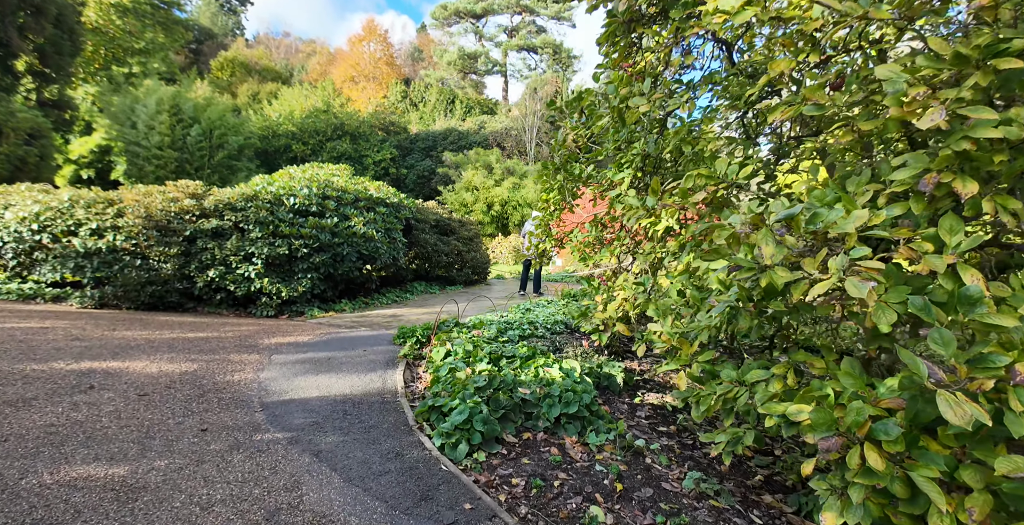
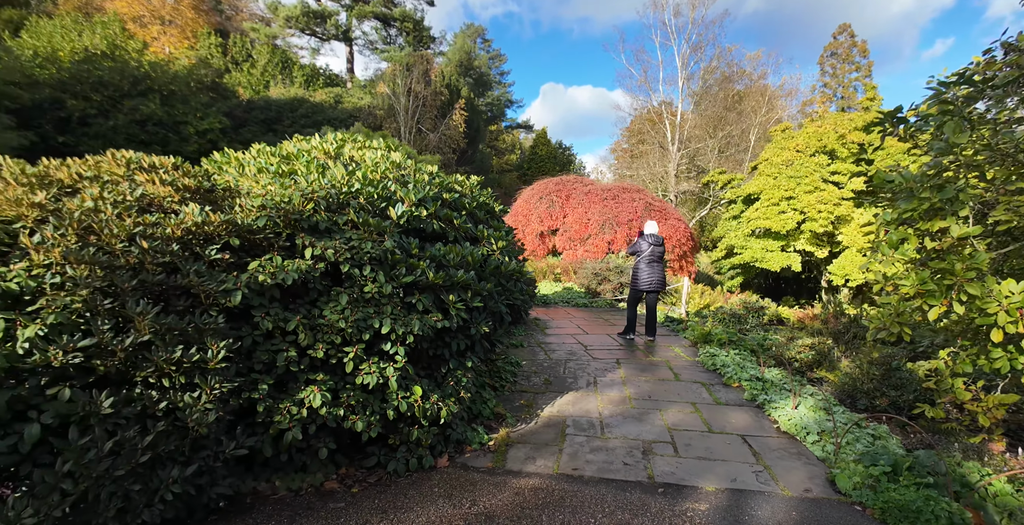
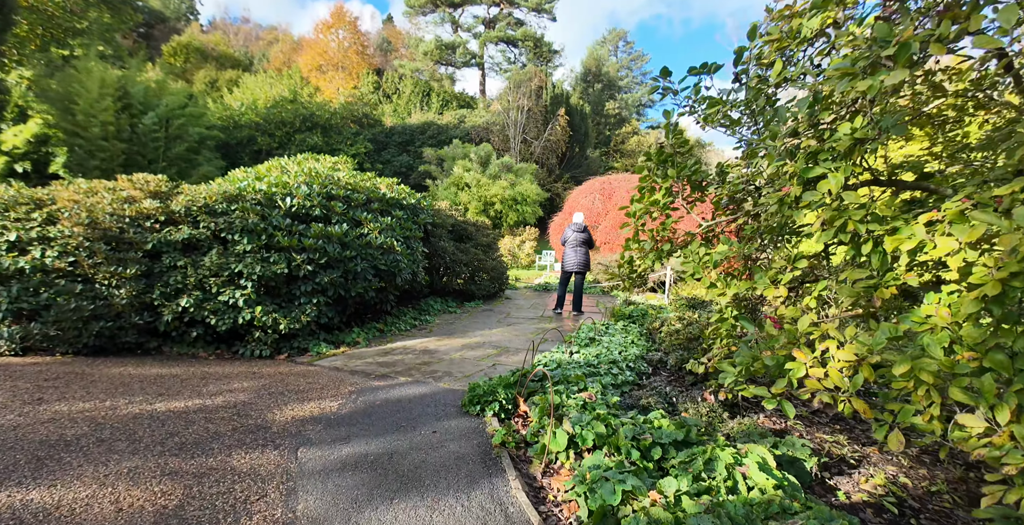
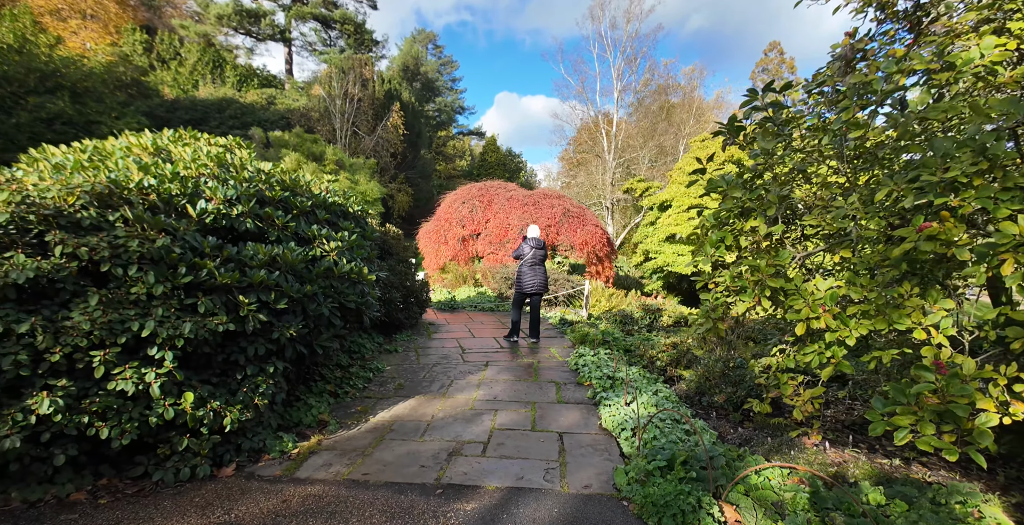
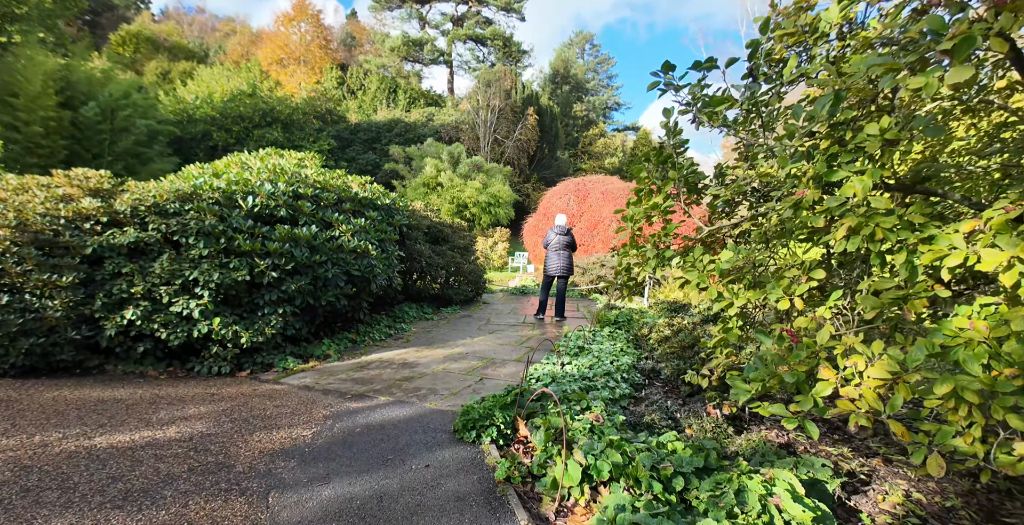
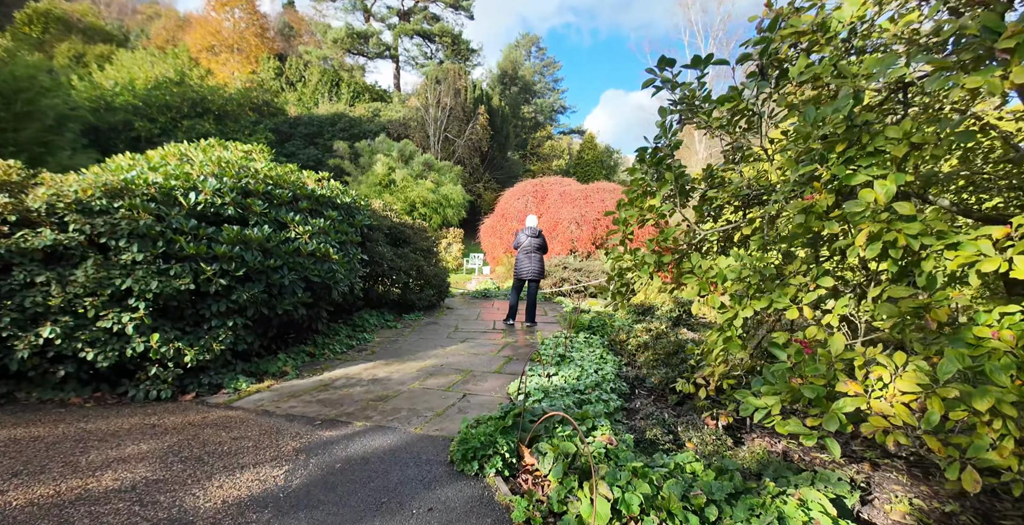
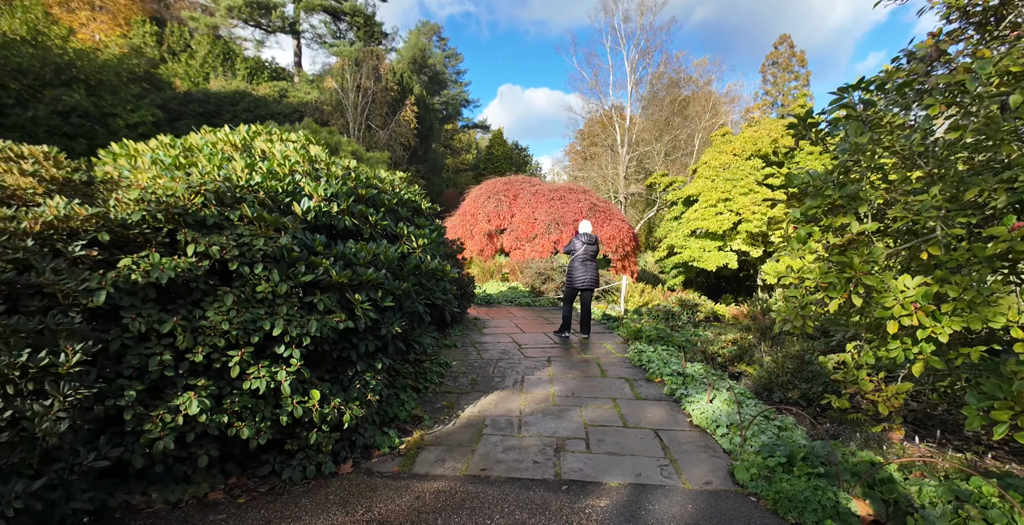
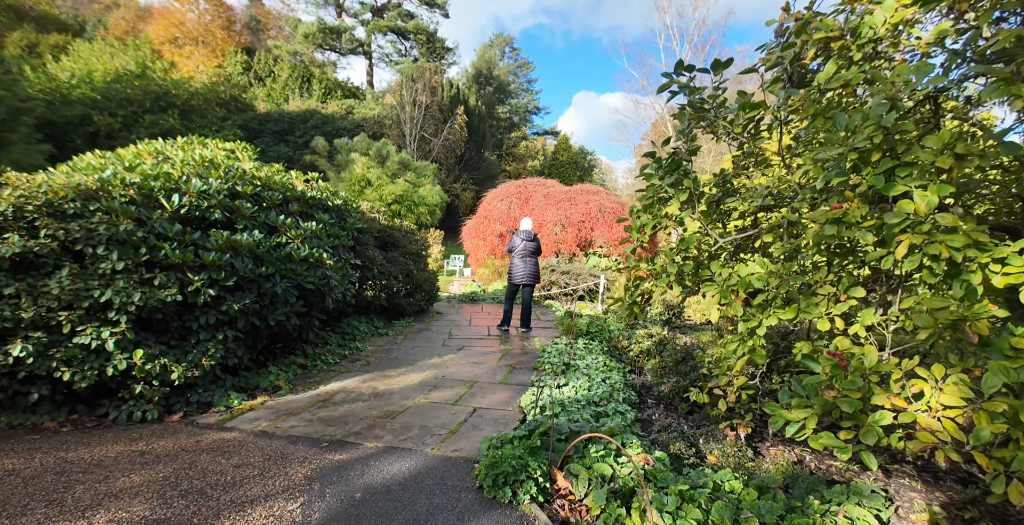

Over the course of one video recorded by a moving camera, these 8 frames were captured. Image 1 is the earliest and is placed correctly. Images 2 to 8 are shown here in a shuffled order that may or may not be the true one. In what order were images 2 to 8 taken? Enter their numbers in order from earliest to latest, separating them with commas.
3, 5, 6, 8, 4, 7, 2
